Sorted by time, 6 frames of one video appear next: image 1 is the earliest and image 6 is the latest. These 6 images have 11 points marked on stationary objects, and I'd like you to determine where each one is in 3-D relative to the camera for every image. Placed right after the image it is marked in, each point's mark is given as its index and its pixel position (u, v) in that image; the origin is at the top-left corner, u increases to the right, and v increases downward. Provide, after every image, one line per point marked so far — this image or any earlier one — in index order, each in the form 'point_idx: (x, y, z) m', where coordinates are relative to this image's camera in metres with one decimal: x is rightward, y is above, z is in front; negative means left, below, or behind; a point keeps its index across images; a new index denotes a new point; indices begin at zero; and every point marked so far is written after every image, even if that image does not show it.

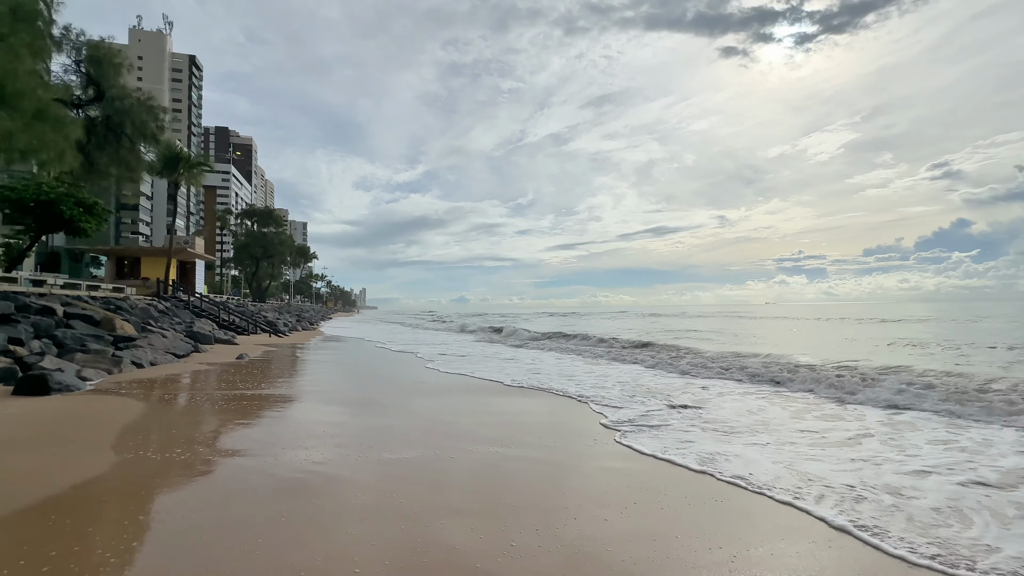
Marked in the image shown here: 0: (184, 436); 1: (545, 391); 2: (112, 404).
0: (-5.1, -2.3, +7.1) m
1: (+0.6, -2.7, +11.8) m
2: (-7.2, -2.1, +8.1) m
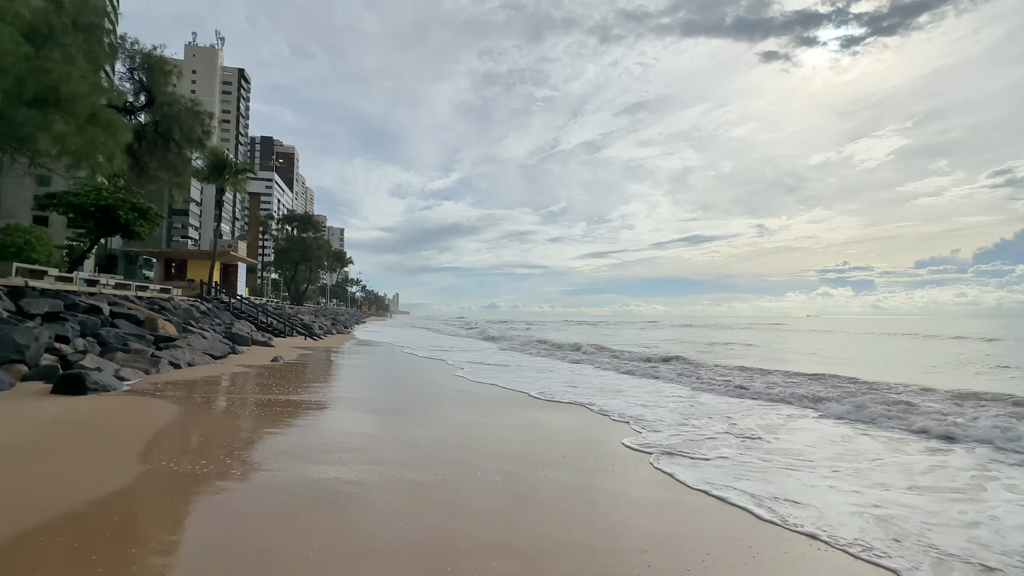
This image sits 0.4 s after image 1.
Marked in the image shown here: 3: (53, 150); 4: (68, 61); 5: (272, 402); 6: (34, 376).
0: (-4.5, -2.3, +6.9) m
1: (+1.5, -2.9, +11.1) m
2: (-6.4, -2.1, +8.0) m
3: (-11.2, +3.3, +11.0) m
4: (-10.9, +5.6, +11.1) m
5: (-5.2, -2.5, +9.9) m
6: (-8.6, -1.6, +8.1) m
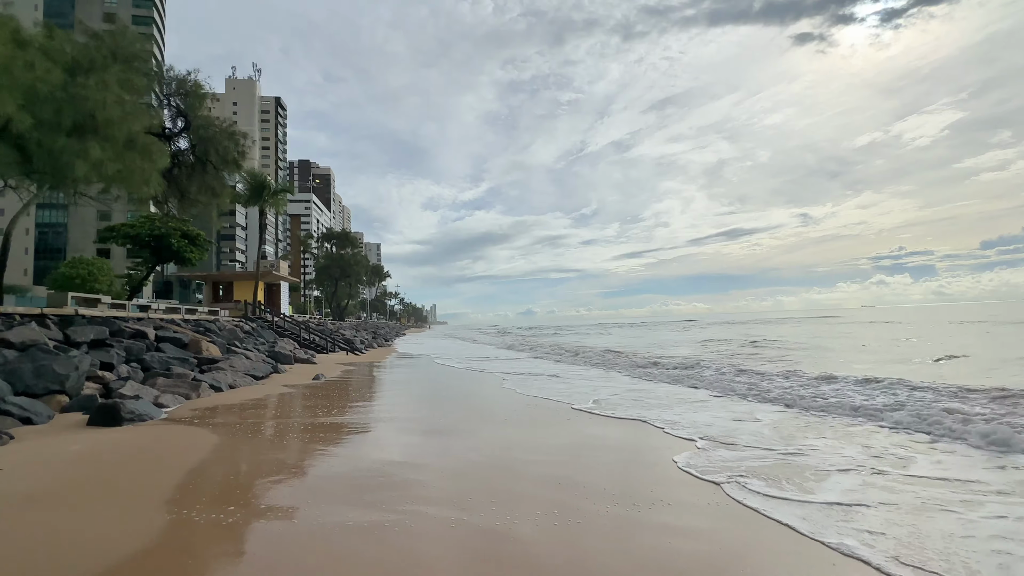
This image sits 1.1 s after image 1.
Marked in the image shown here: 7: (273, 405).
0: (-3.6, -2.5, +6.3) m
1: (+2.8, -2.9, +10.0) m
2: (-5.5, -2.4, +7.6) m
3: (-10.2, +2.7, +11.0) m
4: (-10.0, +4.9, +11.1) m
5: (-4.0, -2.8, +9.4) m
6: (-7.6, -2.1, +7.8) m
7: (-5.6, -2.7, +10.7) m
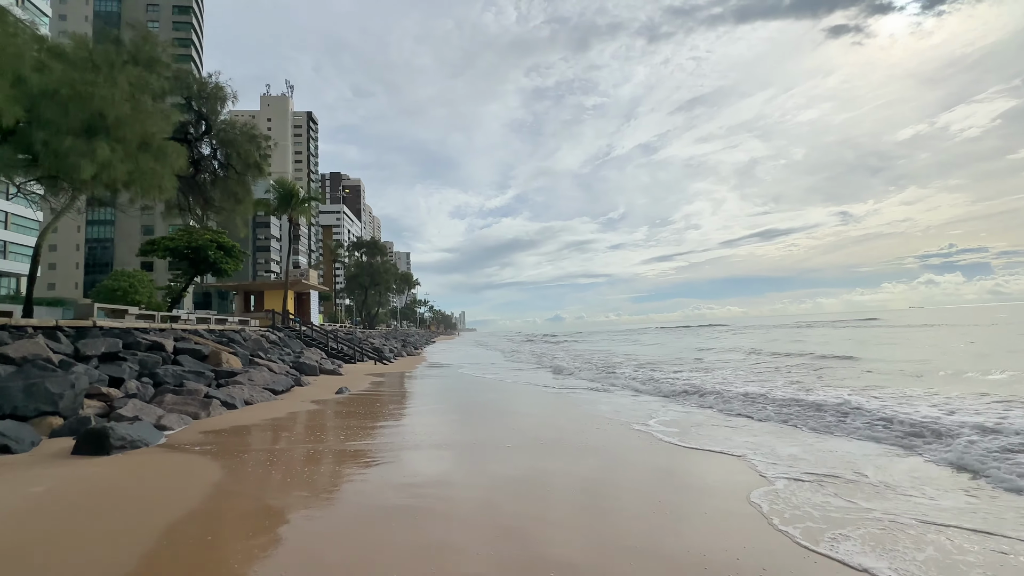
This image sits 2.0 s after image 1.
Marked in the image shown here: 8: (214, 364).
0: (-3.0, -2.6, +5.2) m
1: (+3.6, -2.8, +8.5) m
2: (-4.7, -2.5, +6.6) m
3: (-9.4, +2.5, +10.3) m
4: (-9.2, +4.7, +10.4) m
5: (-3.2, -2.9, +8.3) m
6: (-6.9, -2.2, +6.9) m
7: (-4.7, -2.8, +9.6) m
8: (-8.6, -2.2, +13.0) m
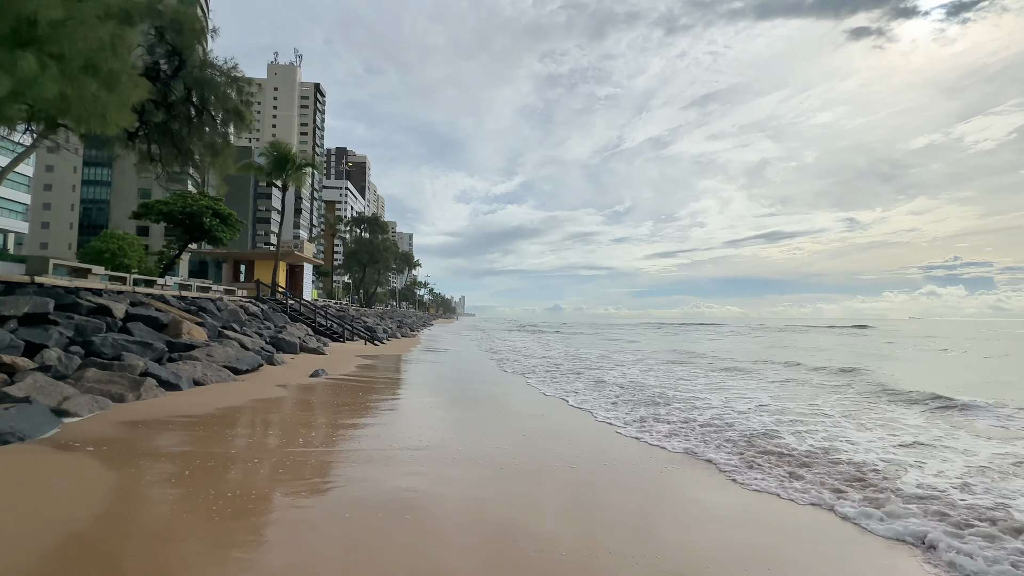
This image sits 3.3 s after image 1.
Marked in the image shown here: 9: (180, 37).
0: (-2.9, -2.1, +3.4) m
1: (+3.6, -2.6, +6.7) m
2: (-4.7, -1.9, +4.8) m
3: (-9.0, +3.5, +8.4) m
4: (-8.7, +5.7, +8.5) m
5: (-3.2, -2.3, +6.5) m
6: (-6.8, -1.4, +5.2) m
7: (-4.6, -2.1, +7.9) m
8: (-8.5, -1.2, +11.3) m
9: (-10.0, +7.7, +13.8) m
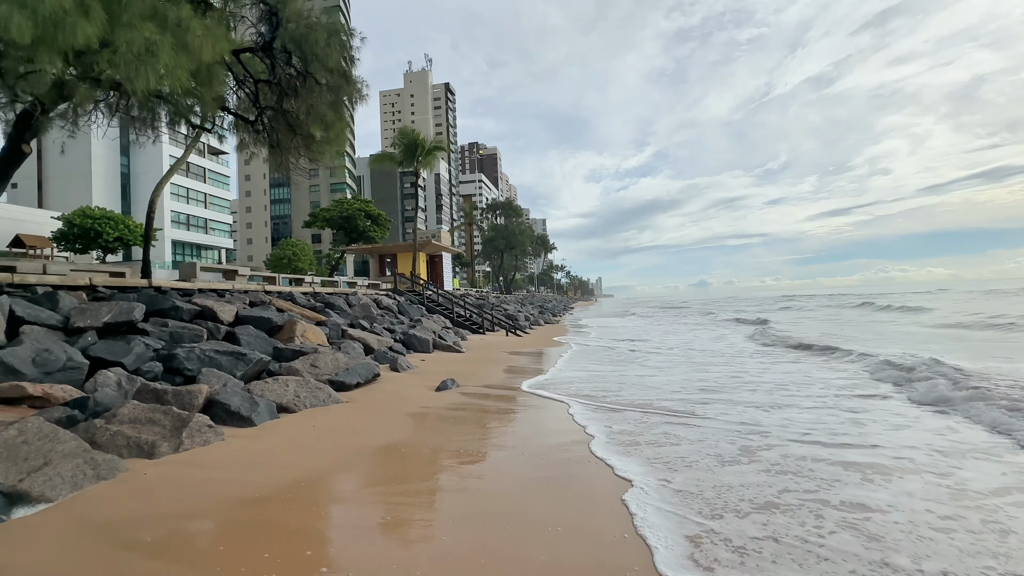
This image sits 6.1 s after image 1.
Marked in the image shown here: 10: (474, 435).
0: (-1.7, -2.0, +0.3) m
1: (+5.6, -2.0, +1.5) m
2: (-3.0, -1.9, +2.1) m
3: (-6.4, +3.4, +6.7) m
4: (-6.3, +5.6, +6.6) m
5: (-1.0, -2.1, +3.3) m
6: (-4.9, -1.5, +3.1) m
7: (-2.0, -1.9, +5.1) m
8: (-4.8, -1.1, +9.4) m
9: (-6.1, +7.8, +12.1) m
10: (-0.6, -2.1, +6.0) m
